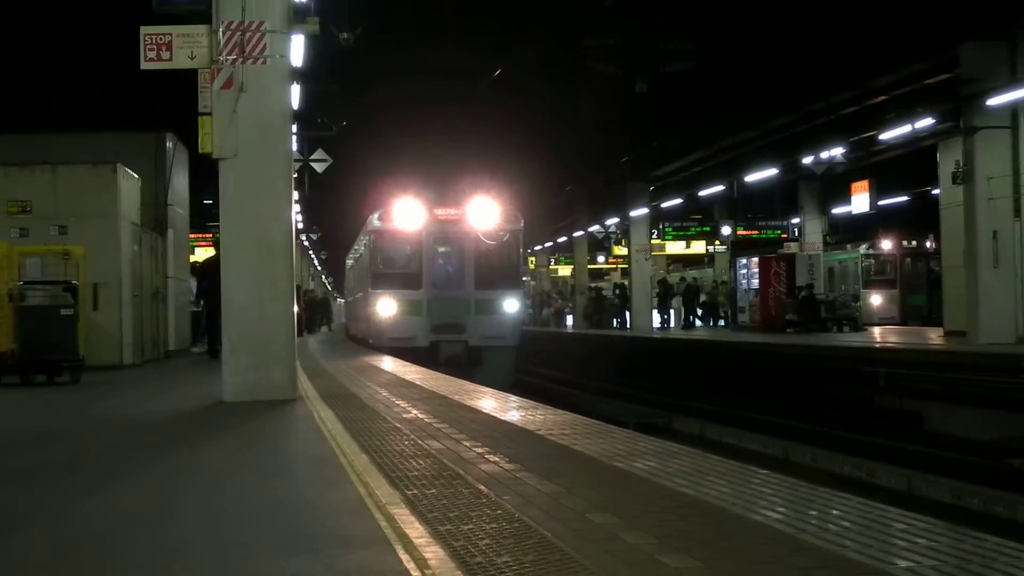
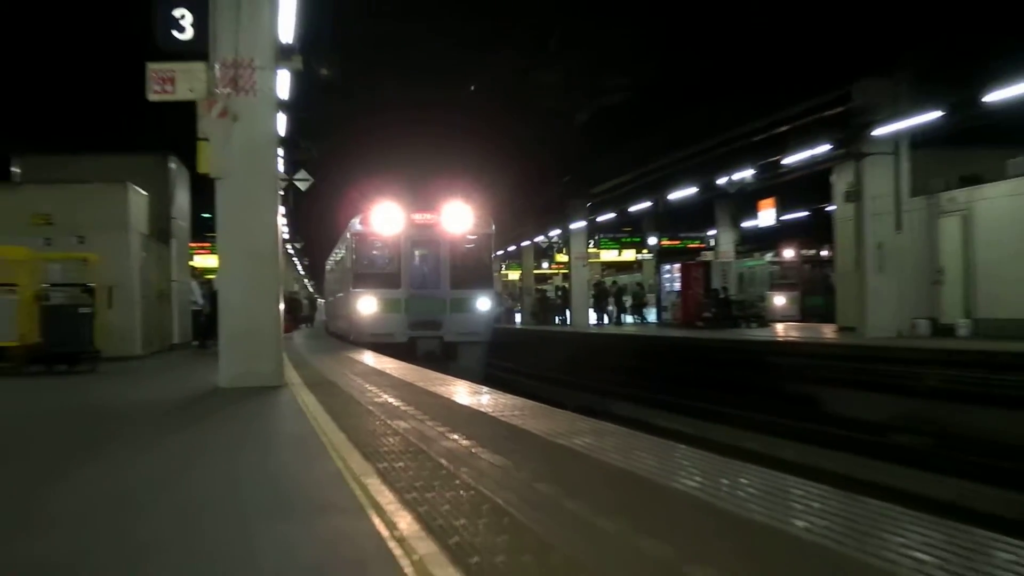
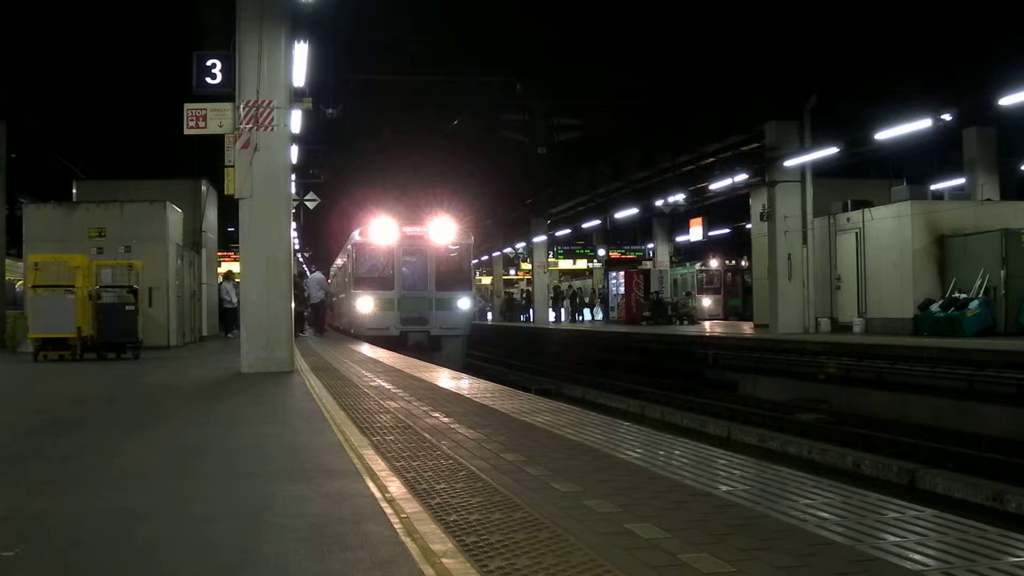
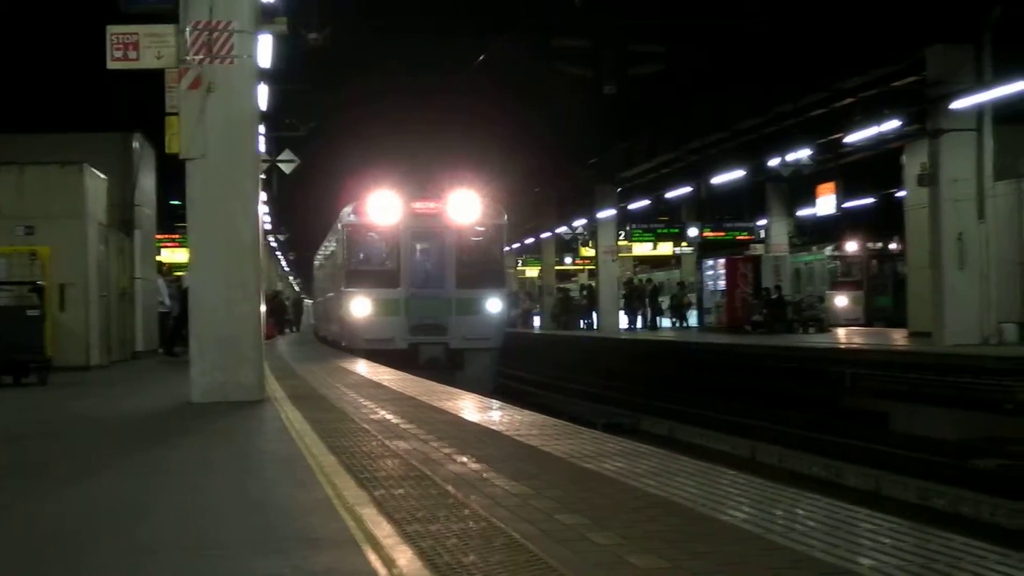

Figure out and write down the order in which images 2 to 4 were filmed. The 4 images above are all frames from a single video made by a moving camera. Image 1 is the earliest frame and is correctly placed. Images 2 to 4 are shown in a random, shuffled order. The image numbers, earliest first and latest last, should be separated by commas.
4, 2, 3
